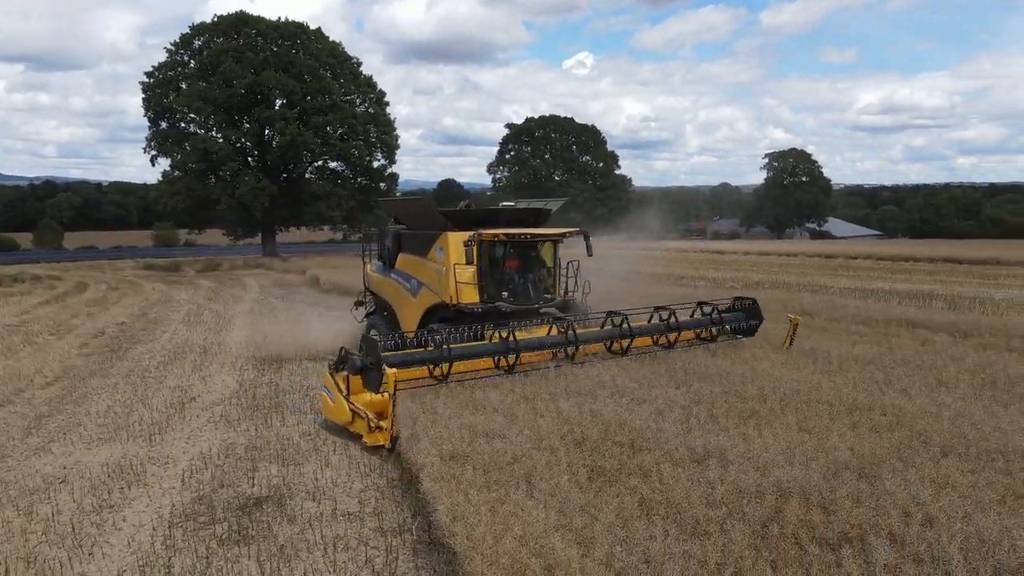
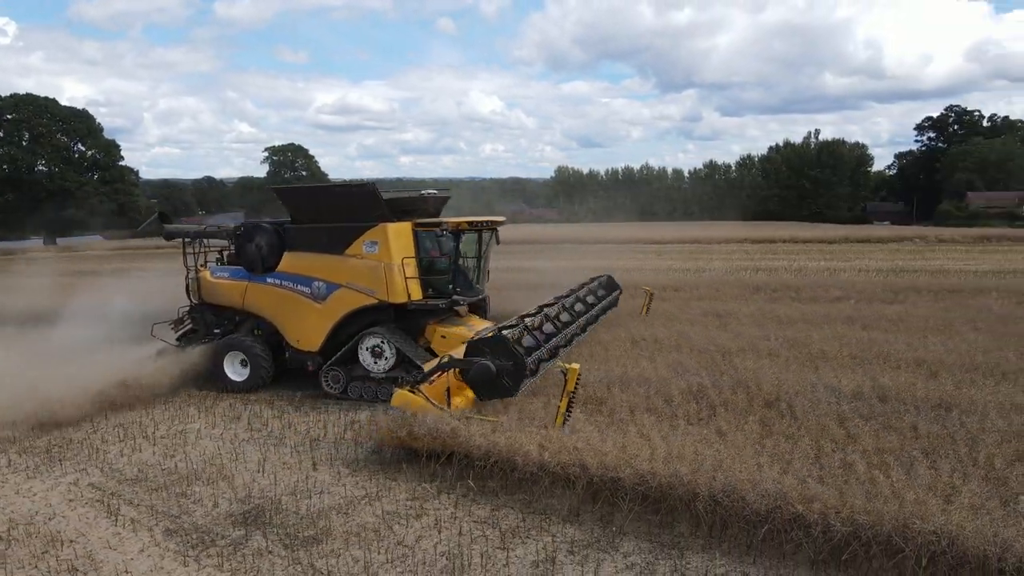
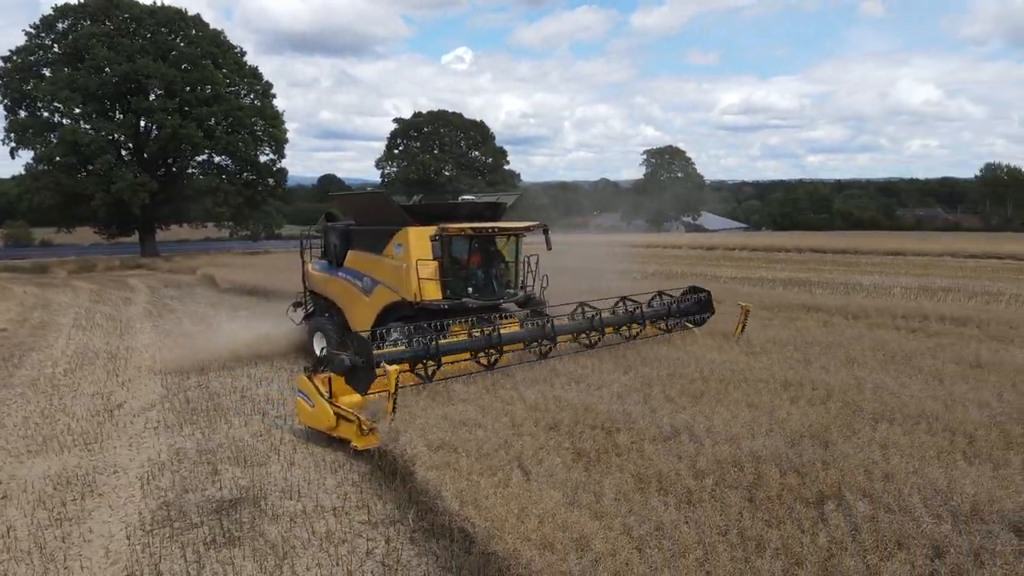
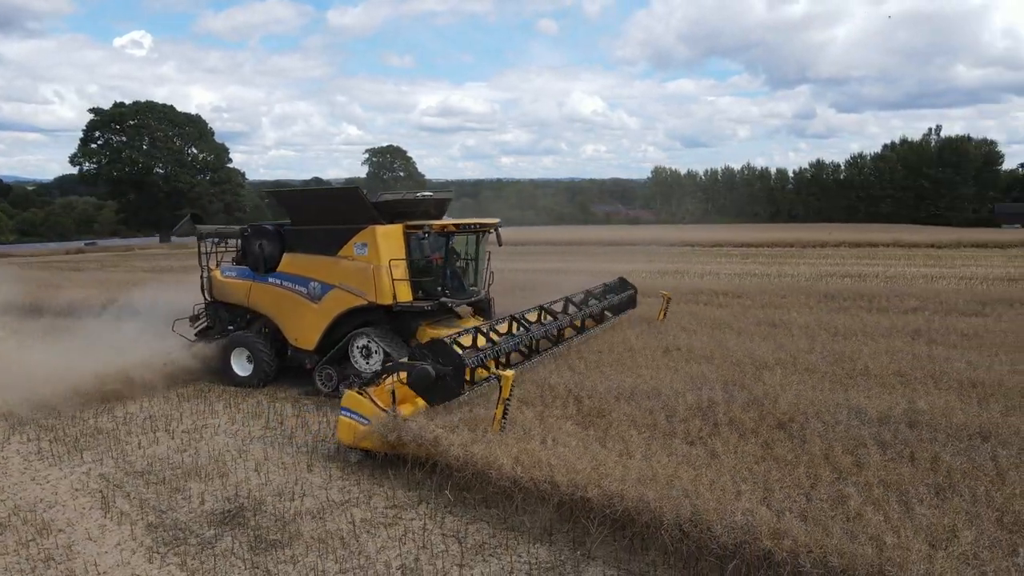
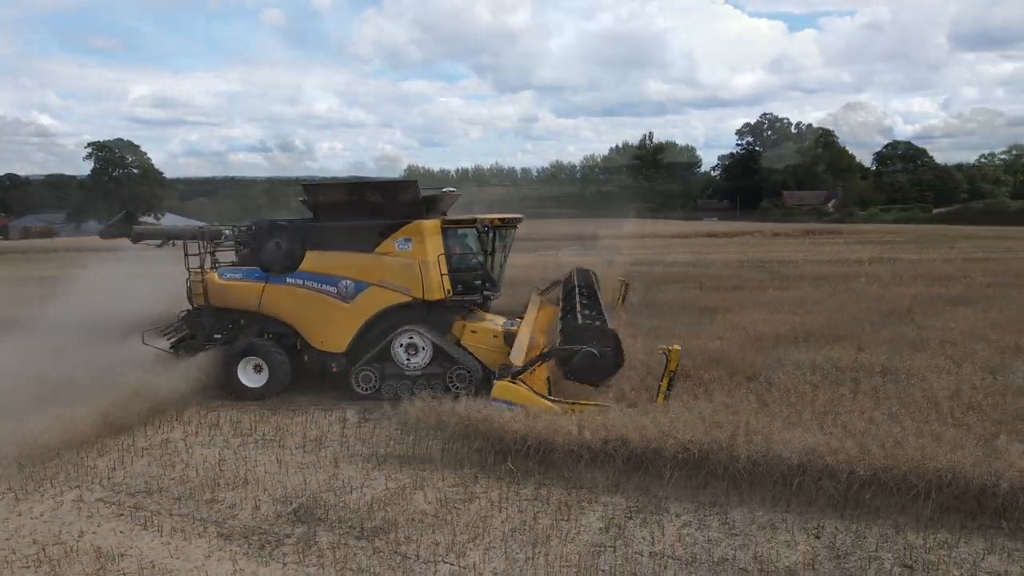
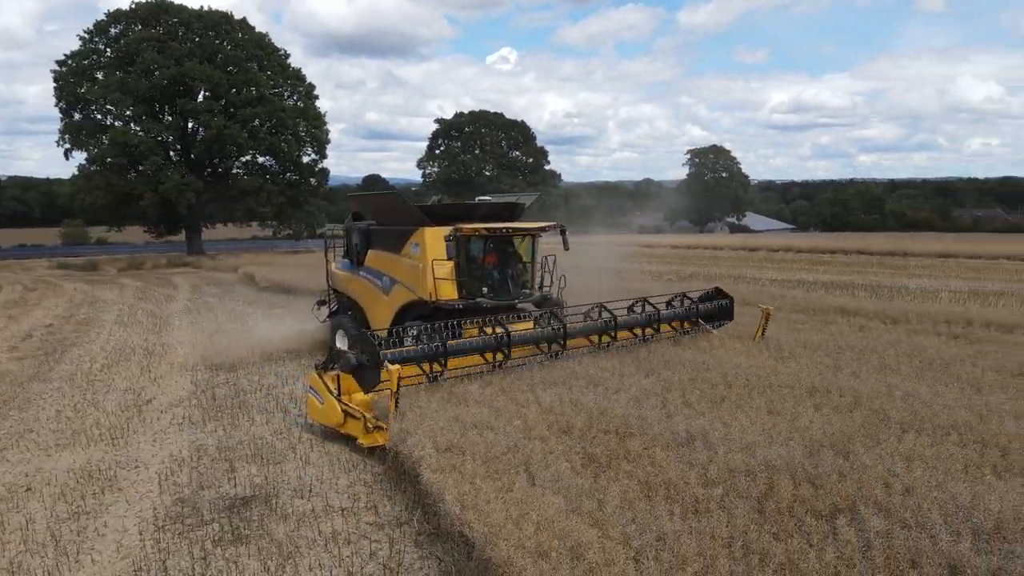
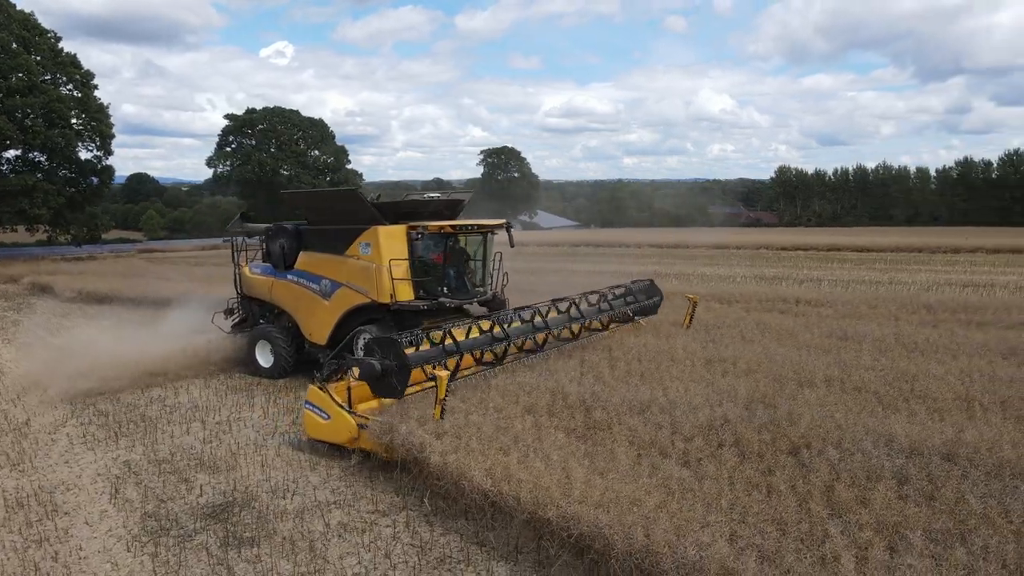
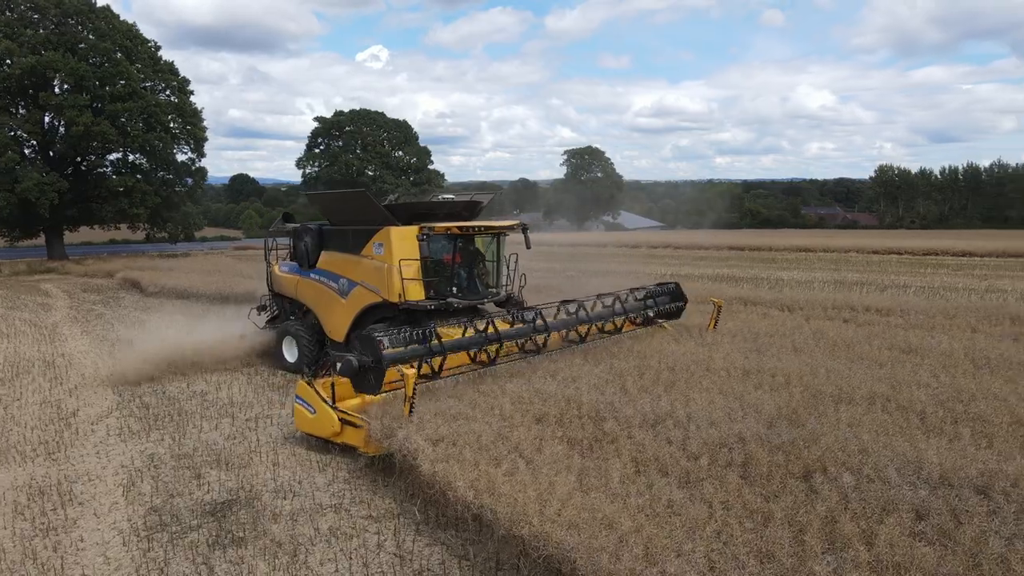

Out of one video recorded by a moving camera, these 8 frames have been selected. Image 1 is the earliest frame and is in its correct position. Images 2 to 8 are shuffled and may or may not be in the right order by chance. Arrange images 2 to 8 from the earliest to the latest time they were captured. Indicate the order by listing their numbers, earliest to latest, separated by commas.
6, 3, 8, 7, 4, 2, 5
